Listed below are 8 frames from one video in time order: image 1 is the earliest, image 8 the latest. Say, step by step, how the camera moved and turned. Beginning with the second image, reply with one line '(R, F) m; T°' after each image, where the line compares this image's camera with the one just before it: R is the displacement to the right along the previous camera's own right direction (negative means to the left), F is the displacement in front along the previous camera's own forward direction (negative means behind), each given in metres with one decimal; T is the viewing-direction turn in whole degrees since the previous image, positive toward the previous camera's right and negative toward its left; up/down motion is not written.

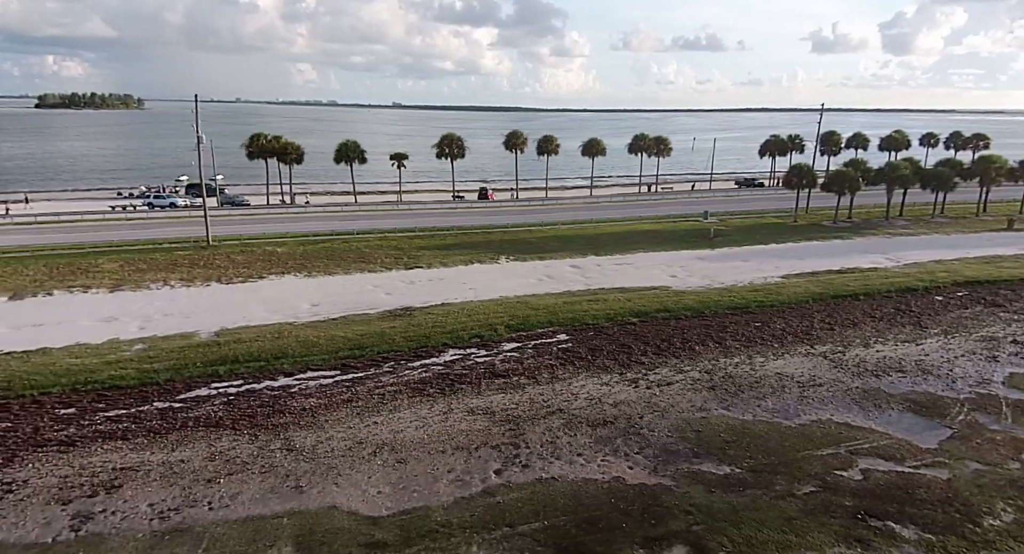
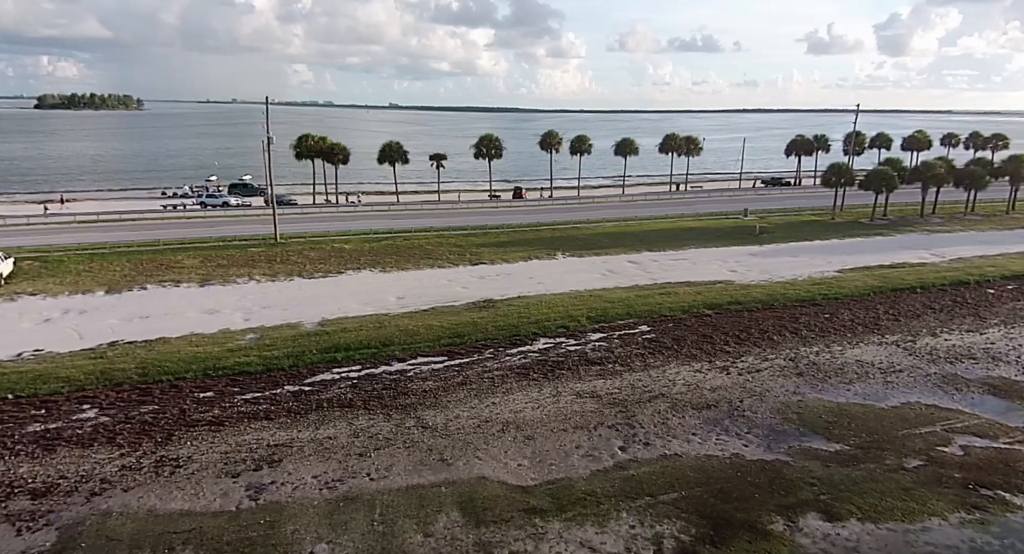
(-2.7, -0.9) m; 0°
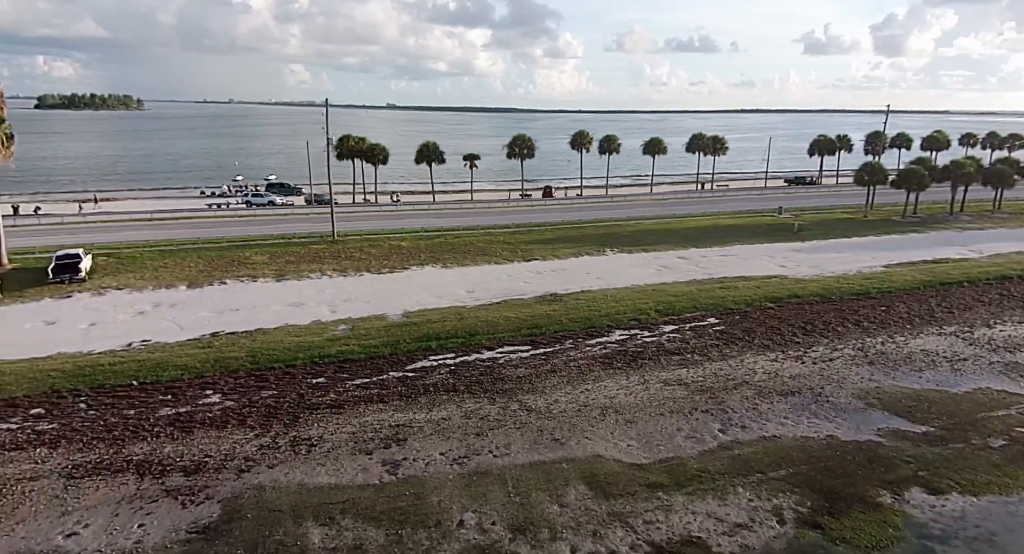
(-2.5, -0.8) m; 0°
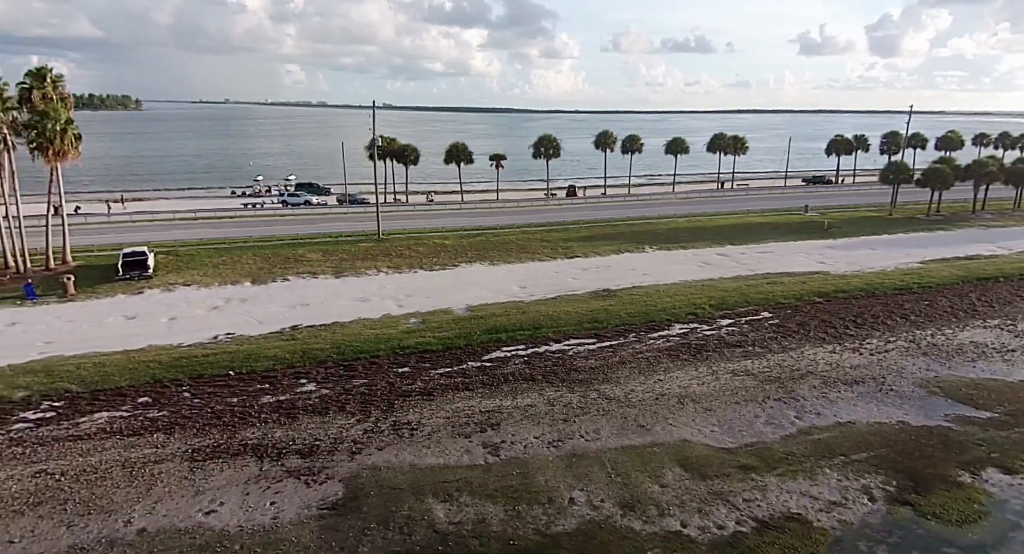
(-2.1, -0.7) m; 0°
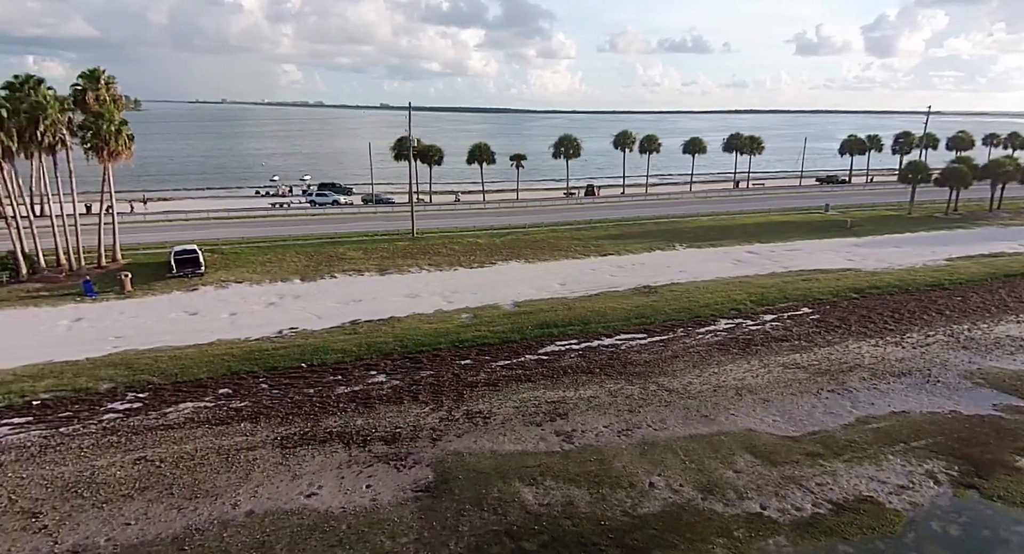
(-1.7, -0.6) m; 0°
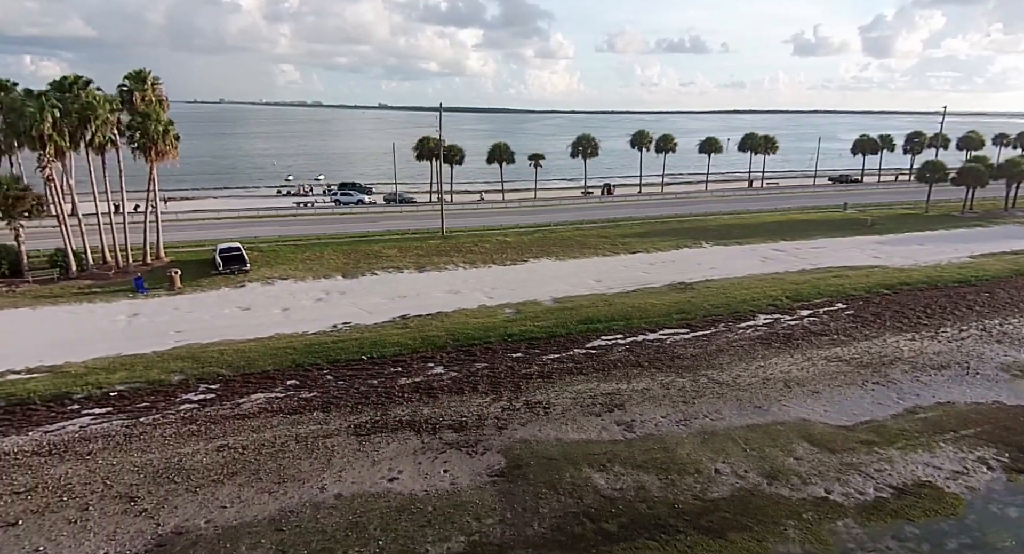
(-1.5, -0.5) m; 0°
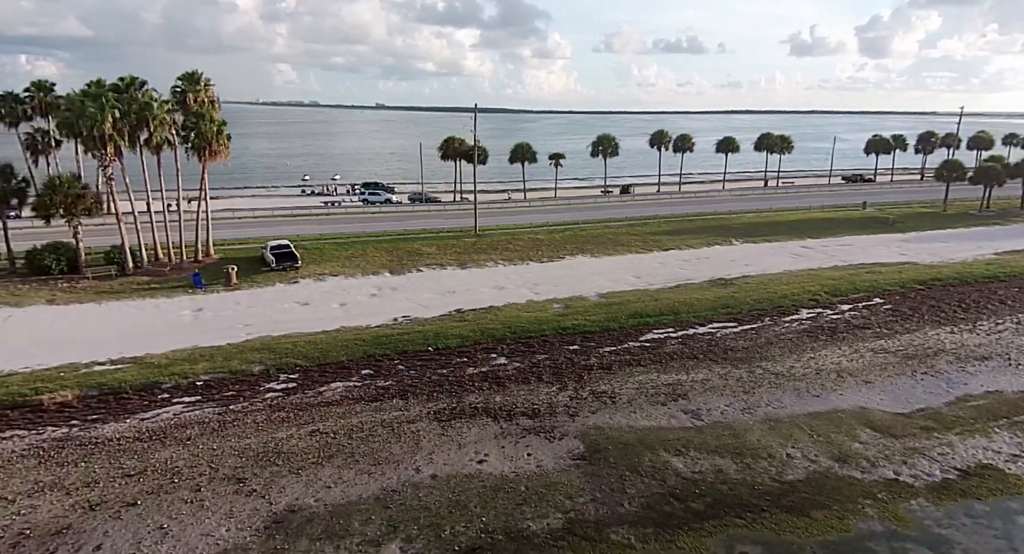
(-1.8, -0.6) m; 0°
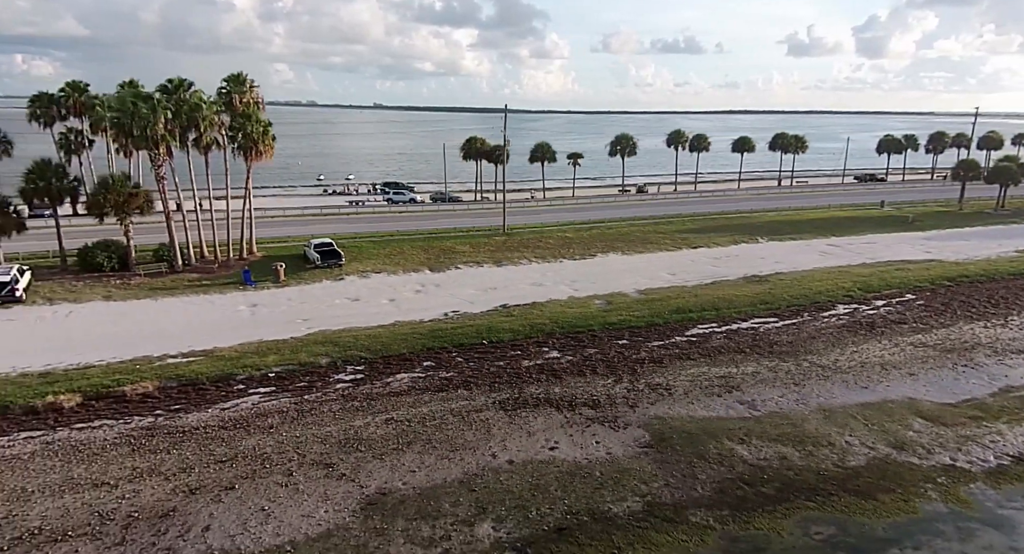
(-1.6, -0.6) m; 0°
